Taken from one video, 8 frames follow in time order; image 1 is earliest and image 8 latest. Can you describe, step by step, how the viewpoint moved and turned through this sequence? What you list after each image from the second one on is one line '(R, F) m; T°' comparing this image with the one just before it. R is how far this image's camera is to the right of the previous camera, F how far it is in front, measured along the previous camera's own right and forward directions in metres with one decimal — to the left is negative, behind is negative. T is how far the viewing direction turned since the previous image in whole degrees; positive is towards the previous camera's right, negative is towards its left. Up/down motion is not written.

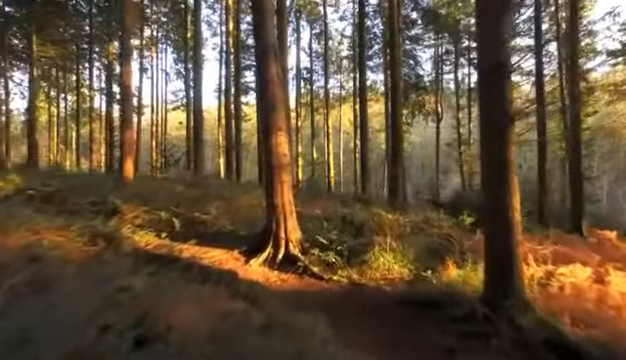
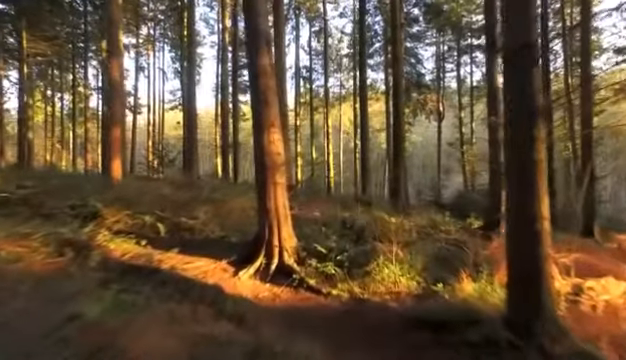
(0.0, +1.1) m; 0°
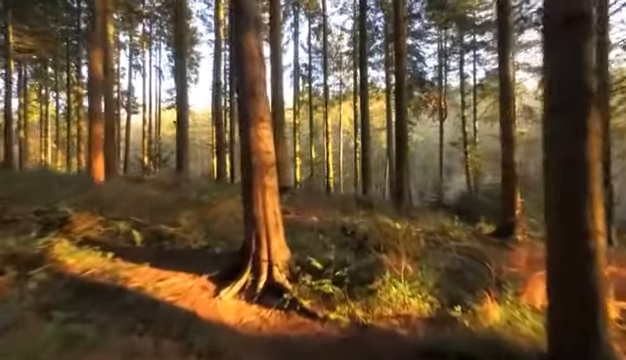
(0.0, +1.4) m; 0°
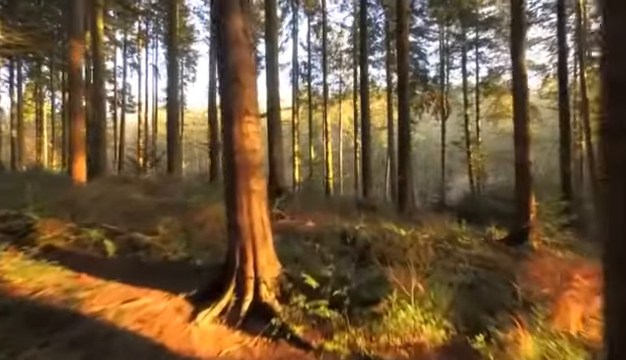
(0.0, +1.2) m; 0°
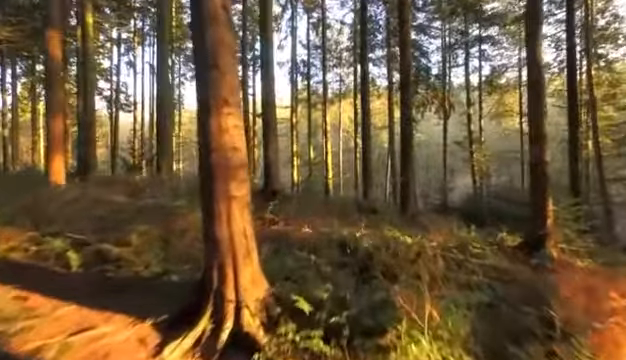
(0.0, +1.2) m; 0°
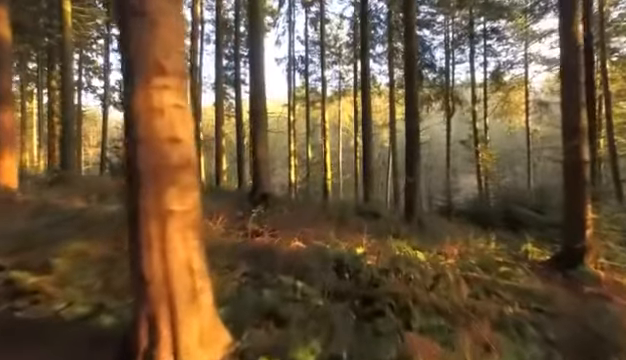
(+0.1, +2.1) m; 0°
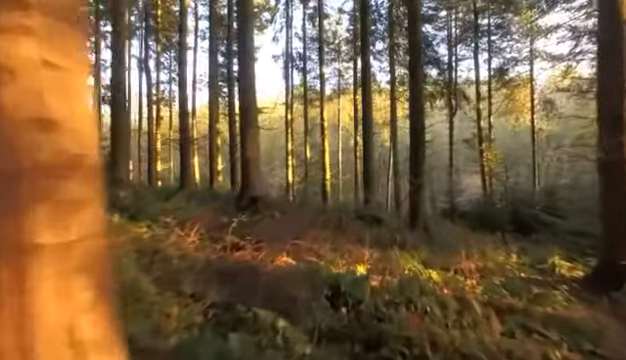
(+0.1, +1.7) m; 0°
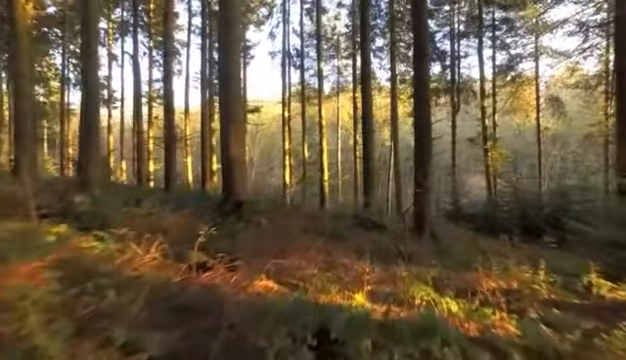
(+0.1, +1.7) m; 0°
